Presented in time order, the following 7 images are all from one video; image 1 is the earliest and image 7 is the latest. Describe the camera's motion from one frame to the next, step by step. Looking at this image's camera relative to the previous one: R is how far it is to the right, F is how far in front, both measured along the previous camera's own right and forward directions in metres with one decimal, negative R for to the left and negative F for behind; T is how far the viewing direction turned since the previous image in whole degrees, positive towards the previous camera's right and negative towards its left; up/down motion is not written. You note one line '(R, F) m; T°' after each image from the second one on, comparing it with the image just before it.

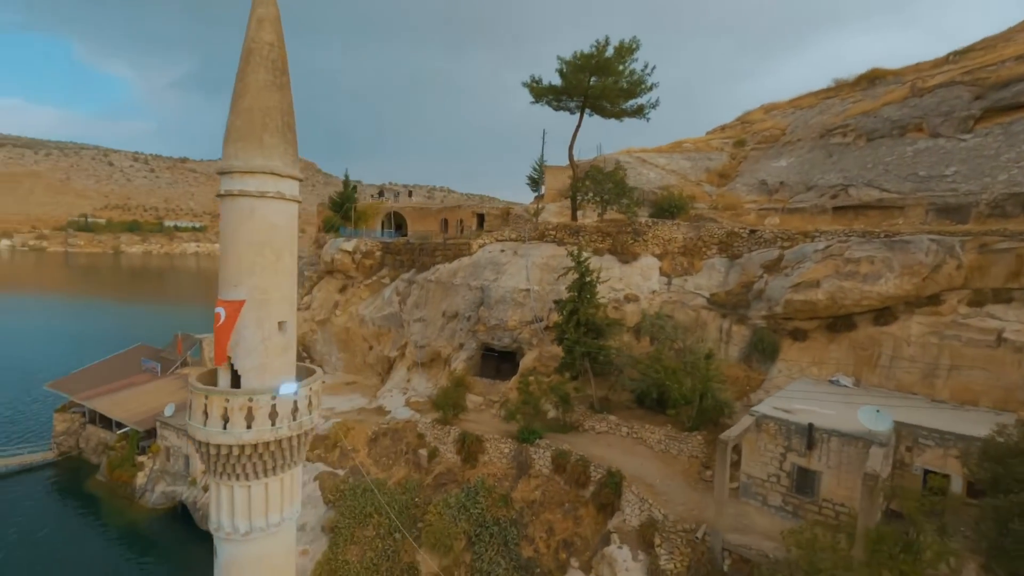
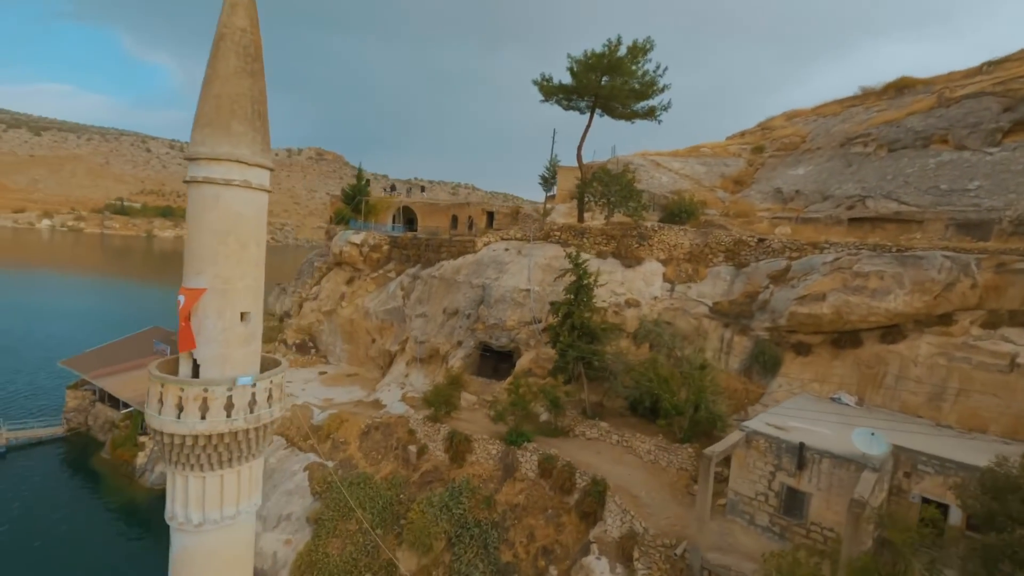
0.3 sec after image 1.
(+0.6, +0.2) m; -2°
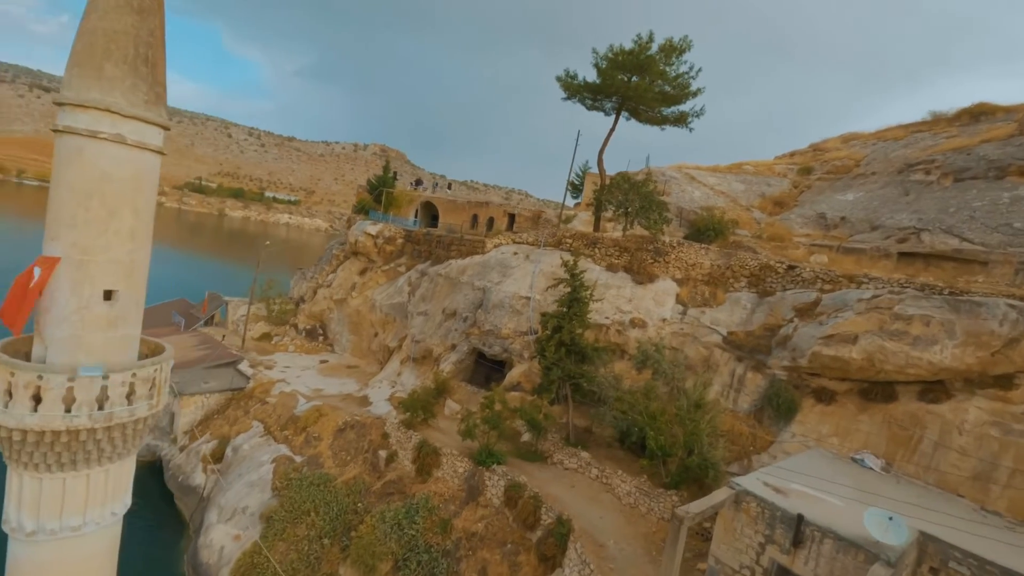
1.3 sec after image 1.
(+1.2, +1.1) m; -4°
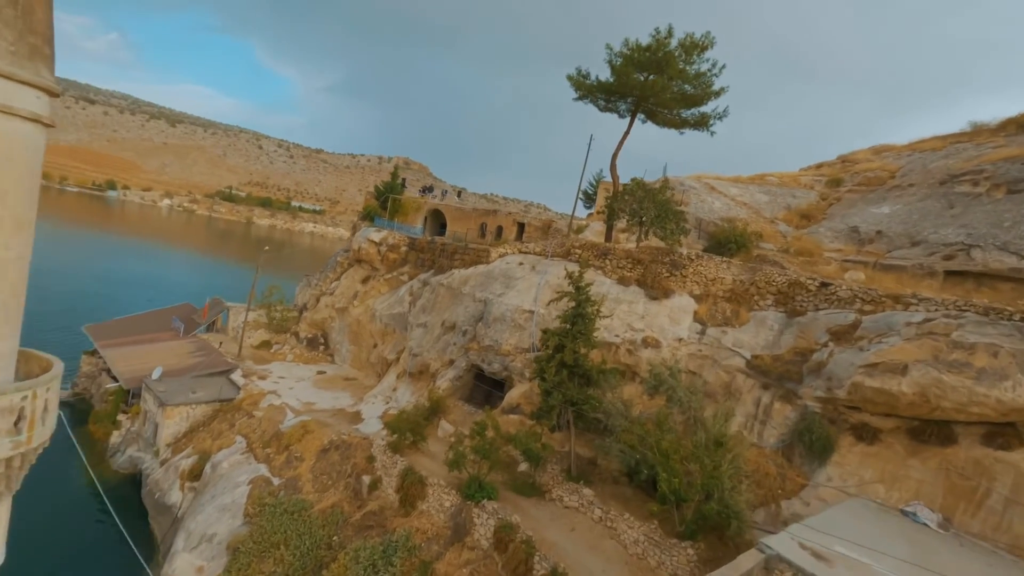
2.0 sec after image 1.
(+0.4, +1.2) m; -2°
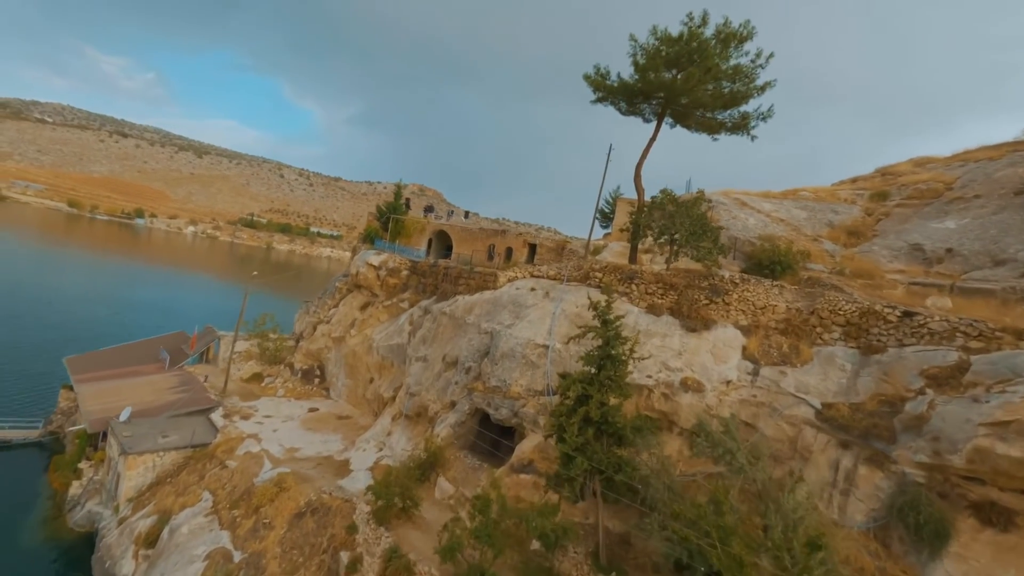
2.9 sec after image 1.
(0.0, +2.1) m; -1°
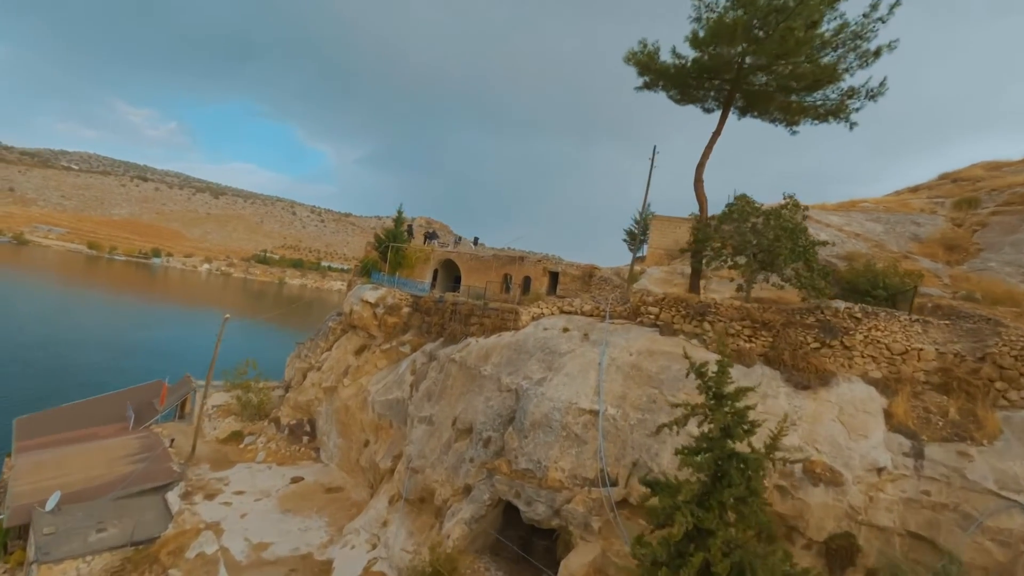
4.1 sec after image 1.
(-0.5, +3.3) m; -1°
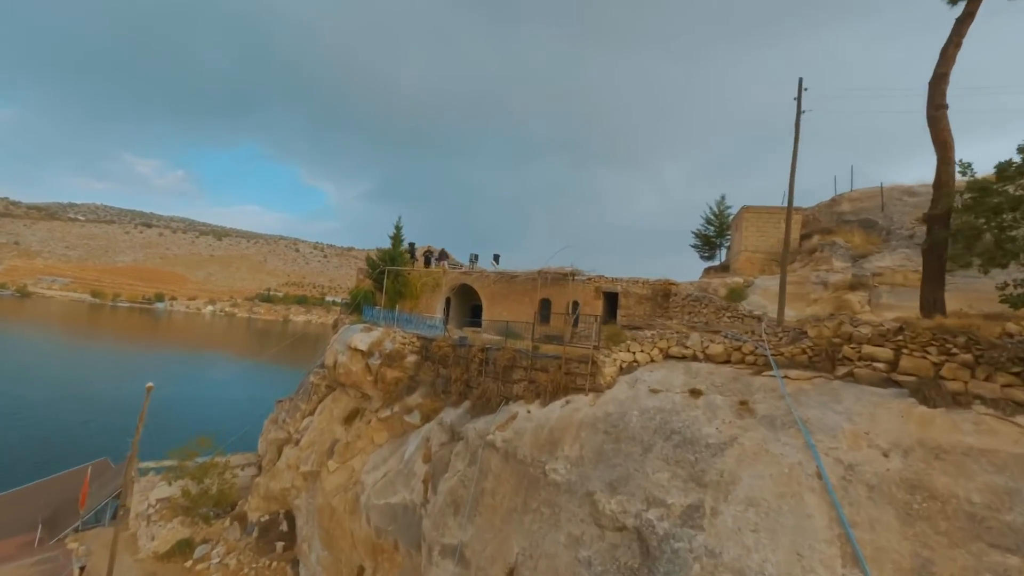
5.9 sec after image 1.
(-1.2, +5.2) m; 0°
